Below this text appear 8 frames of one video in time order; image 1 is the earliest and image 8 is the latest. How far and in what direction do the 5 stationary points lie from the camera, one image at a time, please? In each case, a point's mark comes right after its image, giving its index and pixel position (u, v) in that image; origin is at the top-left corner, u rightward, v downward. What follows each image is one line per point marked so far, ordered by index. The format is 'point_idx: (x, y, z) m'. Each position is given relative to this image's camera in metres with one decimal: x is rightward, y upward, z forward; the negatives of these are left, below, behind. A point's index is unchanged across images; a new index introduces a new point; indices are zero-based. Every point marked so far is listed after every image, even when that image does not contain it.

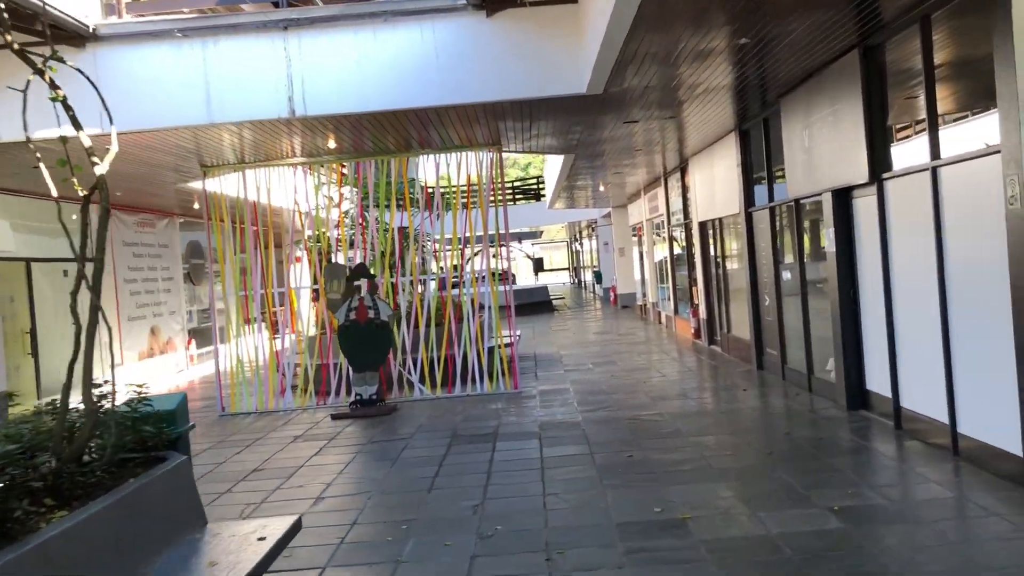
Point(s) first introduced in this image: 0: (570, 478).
0: (+0.4, -1.3, +6.3) m
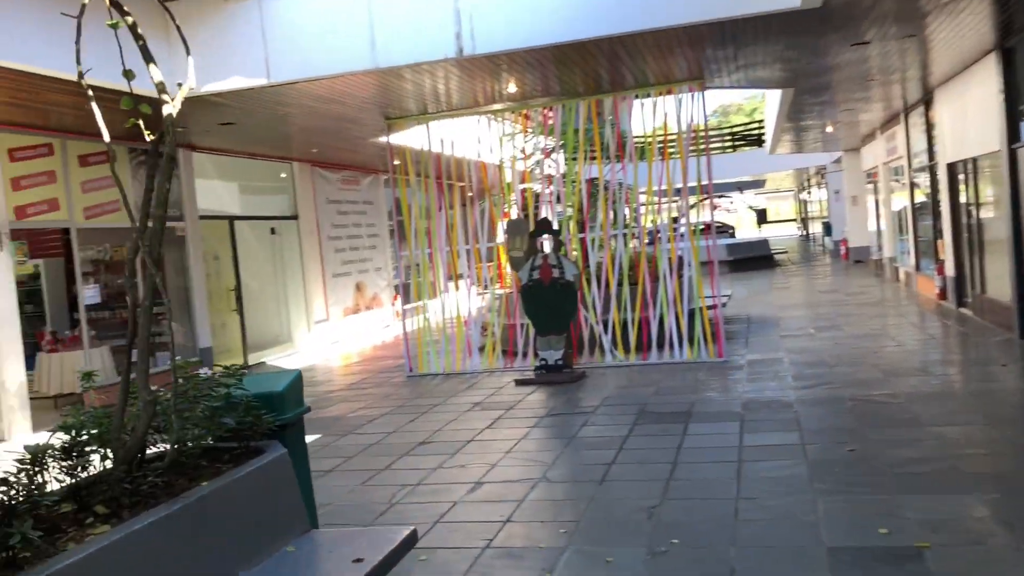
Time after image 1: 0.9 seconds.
0: (+1.4, -1.0, +5.2) m
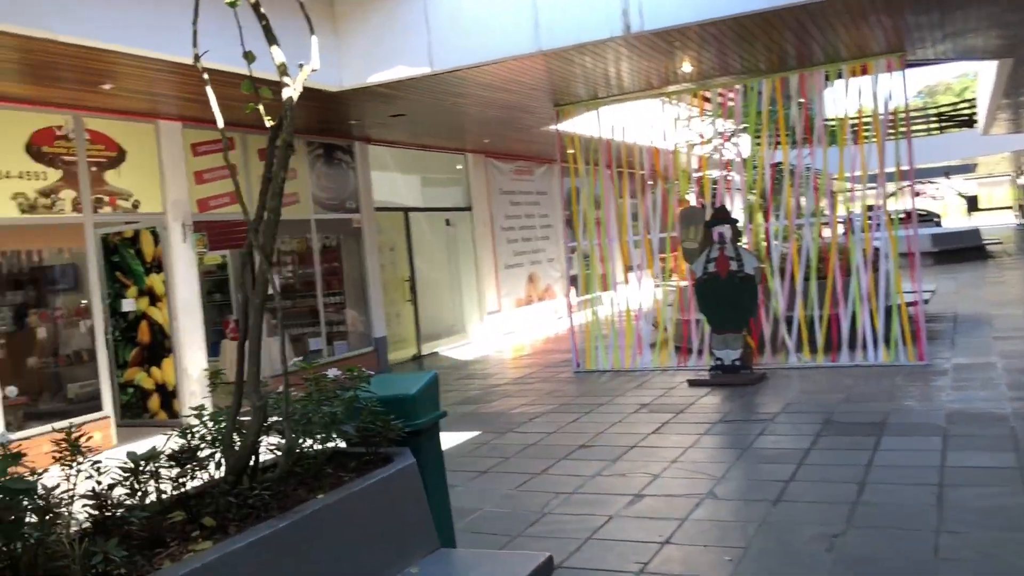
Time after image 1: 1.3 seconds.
0: (+2.2, -1.0, +4.4) m
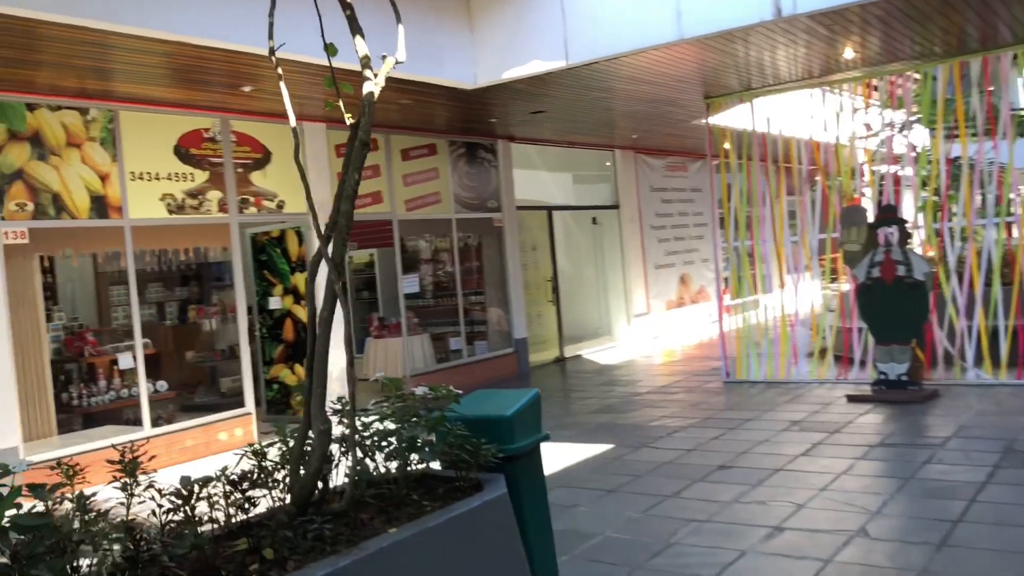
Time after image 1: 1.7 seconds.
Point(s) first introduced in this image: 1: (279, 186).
0: (+2.7, -1.1, +3.7) m
1: (-2.1, +0.9, +8.4) m
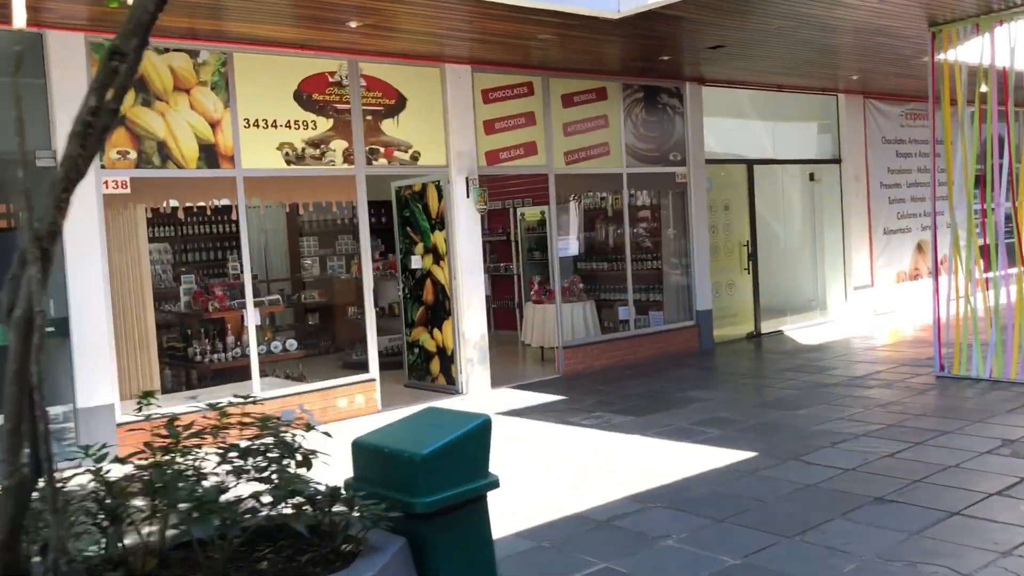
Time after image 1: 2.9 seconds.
0: (+2.5, -1.1, +2.0) m
1: (-0.8, +1.3, +7.7) m
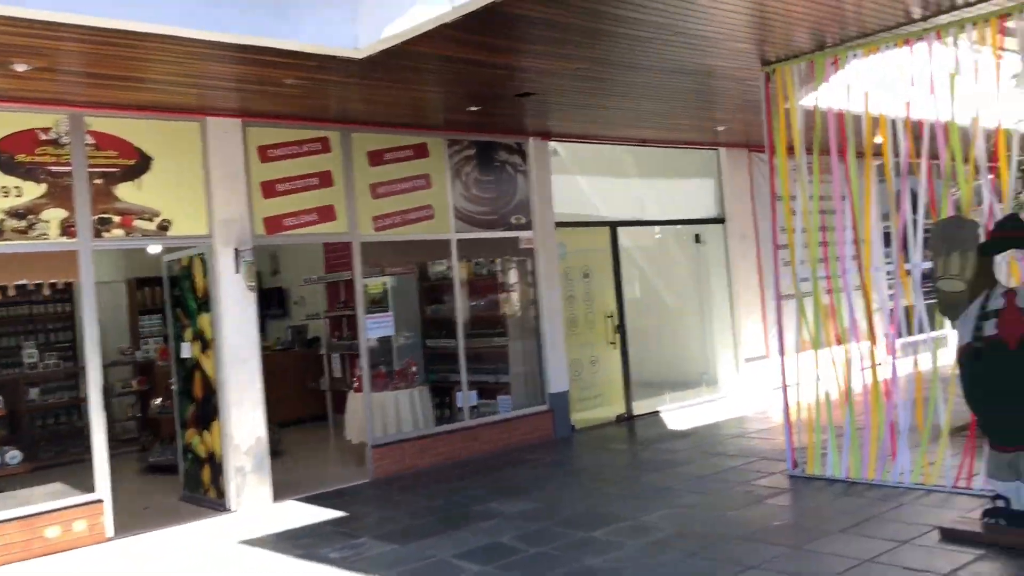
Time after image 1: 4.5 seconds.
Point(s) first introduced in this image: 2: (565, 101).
0: (+1.1, -1.4, +0.7) m
1: (-2.4, +0.6, +6.5) m
2: (+0.4, +1.6, +8.0) m
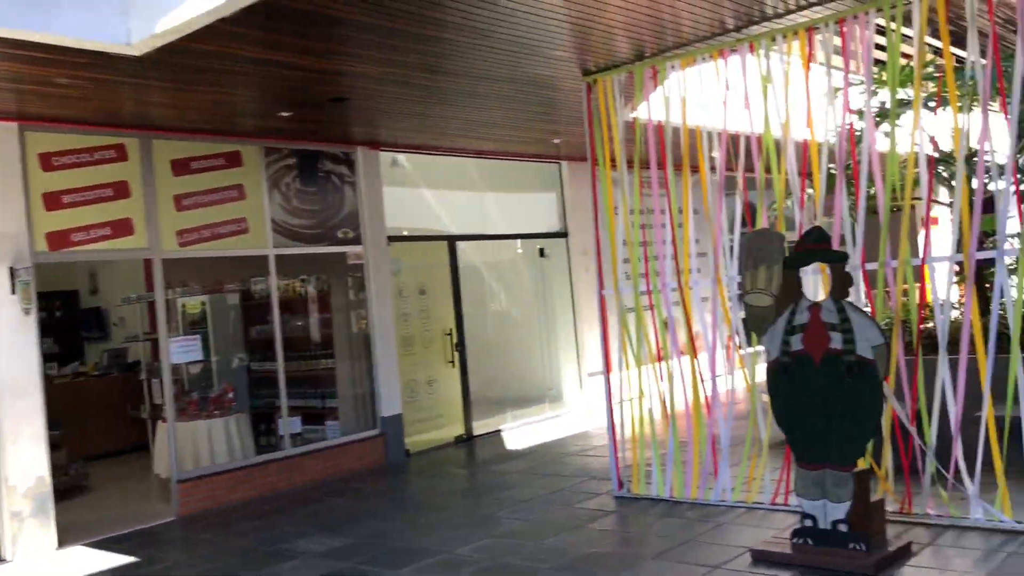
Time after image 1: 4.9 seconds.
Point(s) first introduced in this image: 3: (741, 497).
0: (+0.7, -1.4, +0.5) m
1: (-3.6, +0.5, +5.7) m
2: (-1.0, +1.4, +7.6) m
3: (+1.6, -1.3, +6.0) m
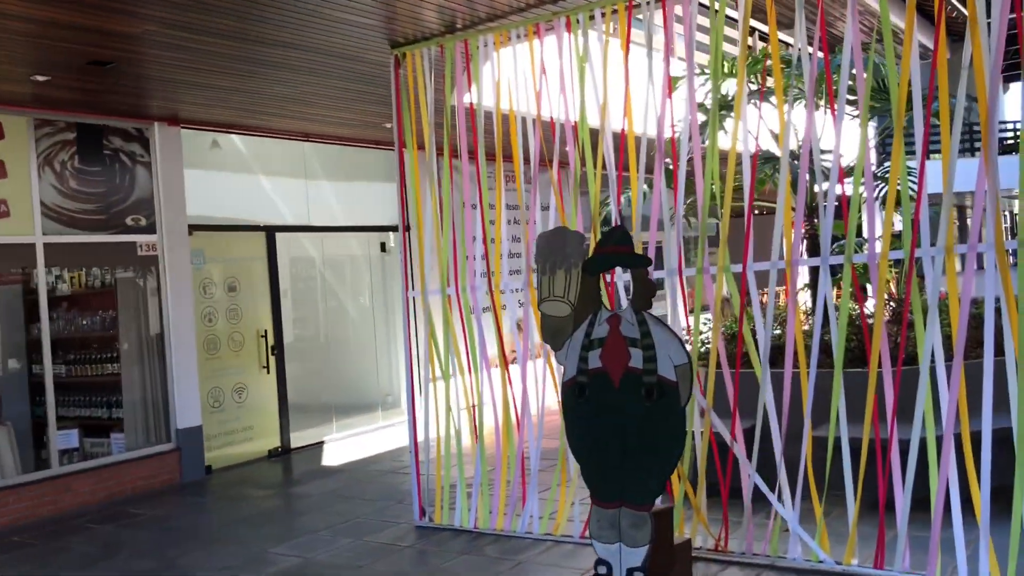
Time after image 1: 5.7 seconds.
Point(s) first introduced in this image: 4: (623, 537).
0: (+0.1, -1.4, -0.2) m
1: (-4.7, +0.5, +4.5) m
2: (-2.4, +1.4, +6.7) m
3: (+0.3, -1.3, +5.4) m
4: (+0.5, -1.0, +4.0) m
